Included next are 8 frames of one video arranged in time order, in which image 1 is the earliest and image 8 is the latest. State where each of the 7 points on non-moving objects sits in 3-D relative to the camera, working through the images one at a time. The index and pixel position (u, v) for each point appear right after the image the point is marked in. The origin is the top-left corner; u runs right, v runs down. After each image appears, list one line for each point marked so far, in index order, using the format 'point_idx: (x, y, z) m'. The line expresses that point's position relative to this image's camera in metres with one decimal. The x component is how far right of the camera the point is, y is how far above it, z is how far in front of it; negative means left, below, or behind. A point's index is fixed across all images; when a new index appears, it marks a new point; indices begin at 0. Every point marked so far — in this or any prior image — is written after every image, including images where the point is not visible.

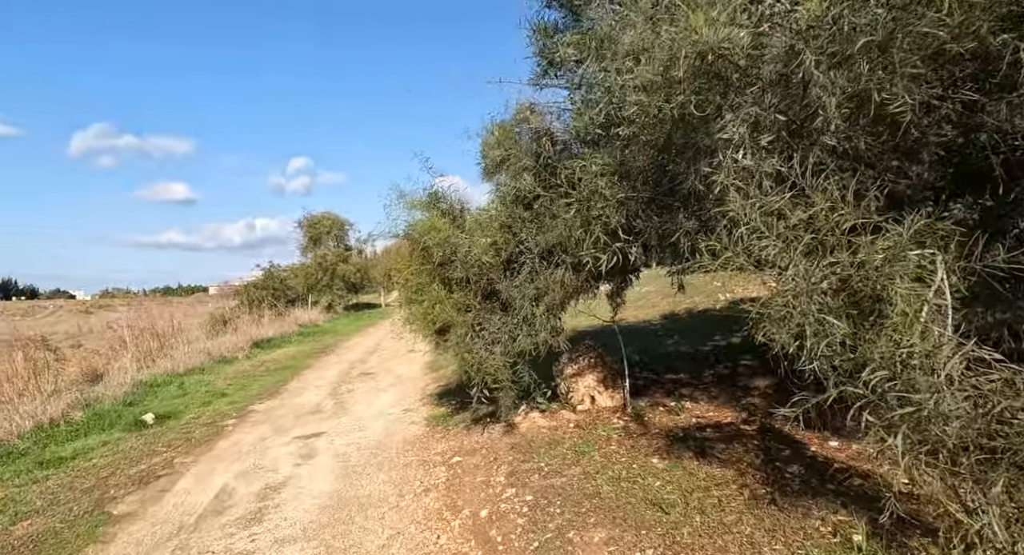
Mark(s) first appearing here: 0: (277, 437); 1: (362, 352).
0: (-3.2, -2.2, +8.5) m
1: (-4.5, -2.2, +18.6) m
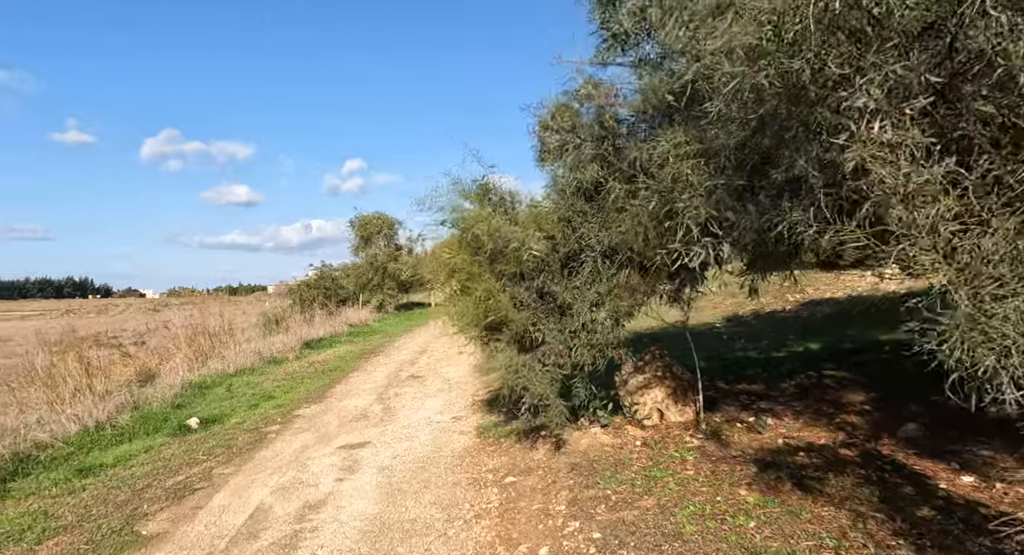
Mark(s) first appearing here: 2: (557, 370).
0: (-2.5, -2.2, +8.0) m
1: (-3.0, -2.2, +18.2) m
2: (+0.5, -1.0, +6.3) m
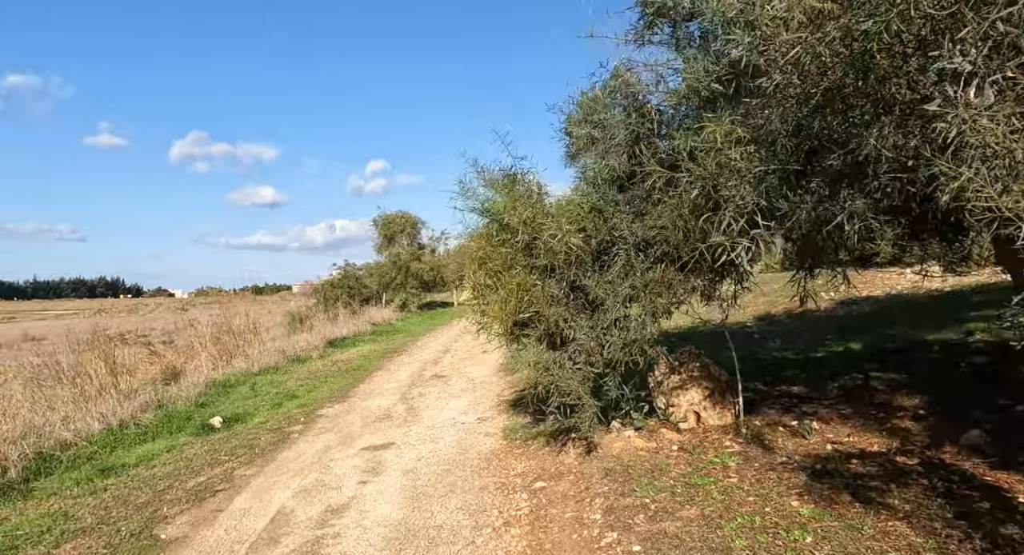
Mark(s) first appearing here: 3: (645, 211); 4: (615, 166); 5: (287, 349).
0: (-2.2, -2.2, +7.9) m
1: (-2.2, -2.2, +18.0) m
2: (+0.8, -0.9, +6.0) m
3: (+1.3, +0.6, +5.8) m
4: (+1.0, +1.1, +5.9) m
5: (-6.5, -2.0, +17.7) m
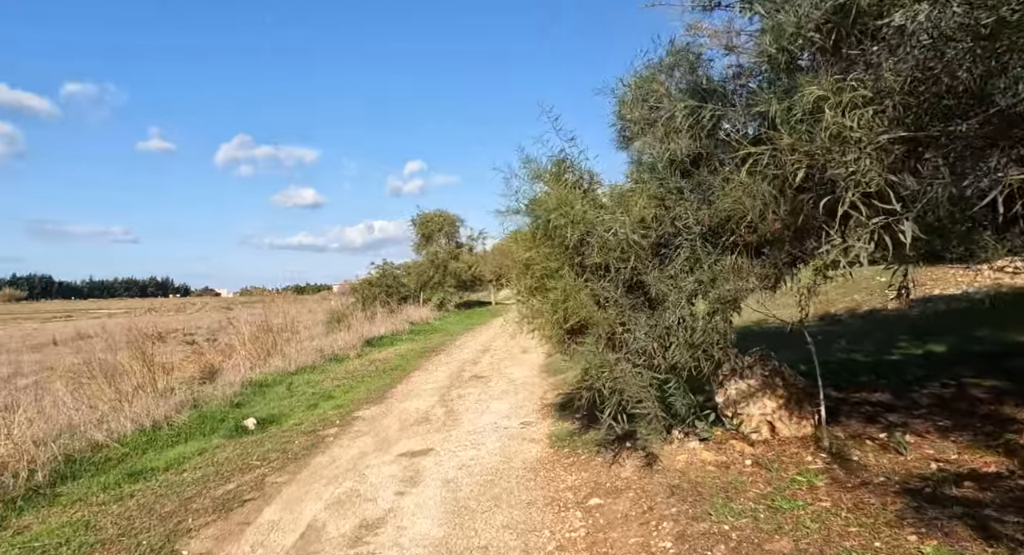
0: (-1.6, -2.1, +7.4) m
1: (-1.1, -2.1, +17.5) m
2: (+1.2, -0.8, +5.3) m
3: (+1.7, +0.7, +5.1) m
4: (+1.4, +1.1, +5.3) m
5: (-5.3, -2.0, +17.5) m
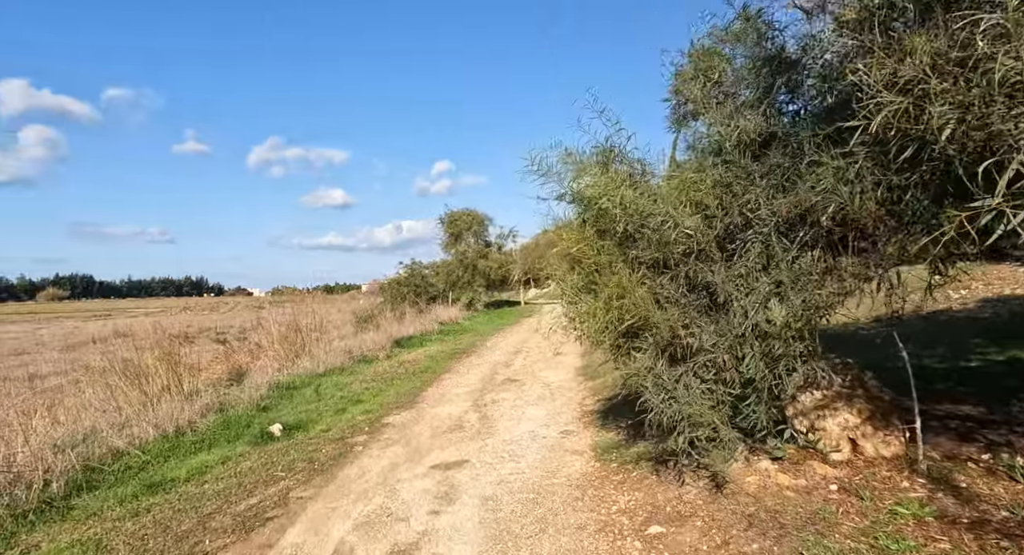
0: (-1.1, -2.1, +6.9) m
1: (-0.2, -2.1, +17.0) m
2: (+1.6, -0.8, +4.7) m
3: (+2.0, +0.7, +4.5) m
4: (+1.8, +1.1, +4.6) m
5: (-4.4, -2.0, +17.1) m
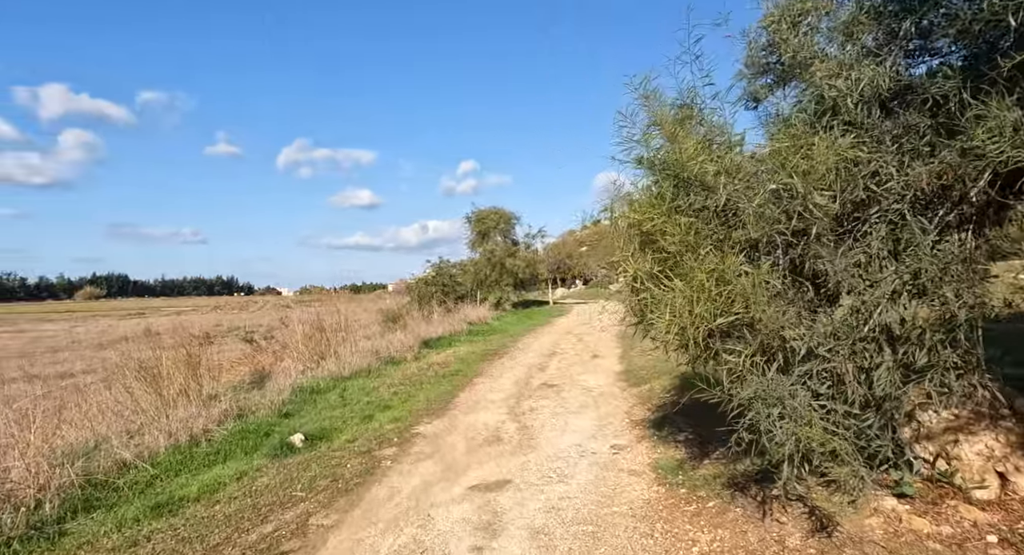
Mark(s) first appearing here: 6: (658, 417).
0: (-0.7, -2.1, +6.1) m
1: (+0.7, -2.0, +16.1) m
2: (+2.0, -0.8, +3.8) m
3: (+2.4, +0.7, +3.5) m
4: (+2.2, +1.2, +3.7) m
5: (-3.5, -1.9, +16.4) m
6: (+2.0, -1.9, +8.4) m
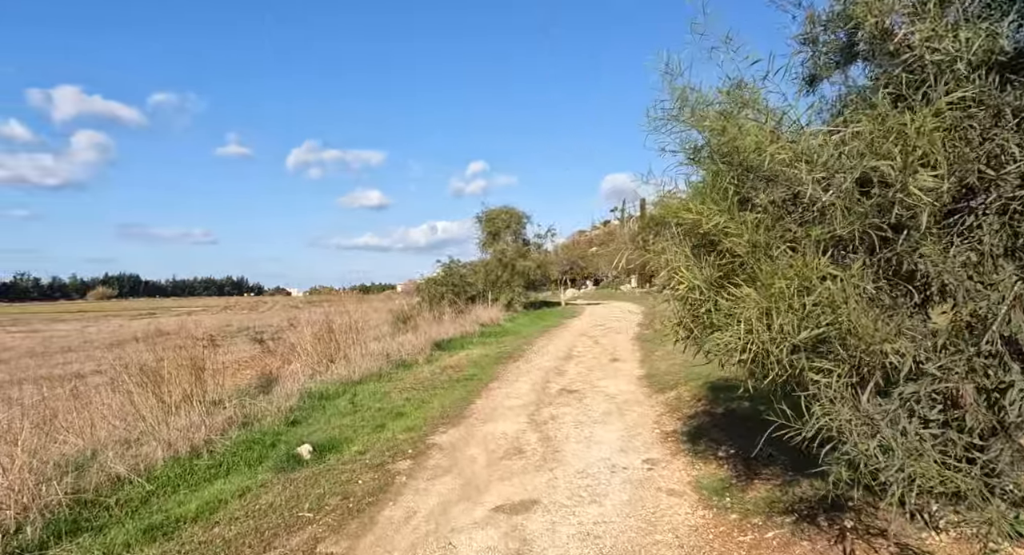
0: (-0.4, -2.1, +5.5) m
1: (+1.1, -2.1, +15.6) m
2: (+2.2, -0.8, +3.2) m
3: (+2.6, +0.7, +2.9) m
4: (+2.4, +1.2, +3.1) m
5: (-3.1, -1.9, +15.9) m
6: (+2.3, -1.9, +7.8) m
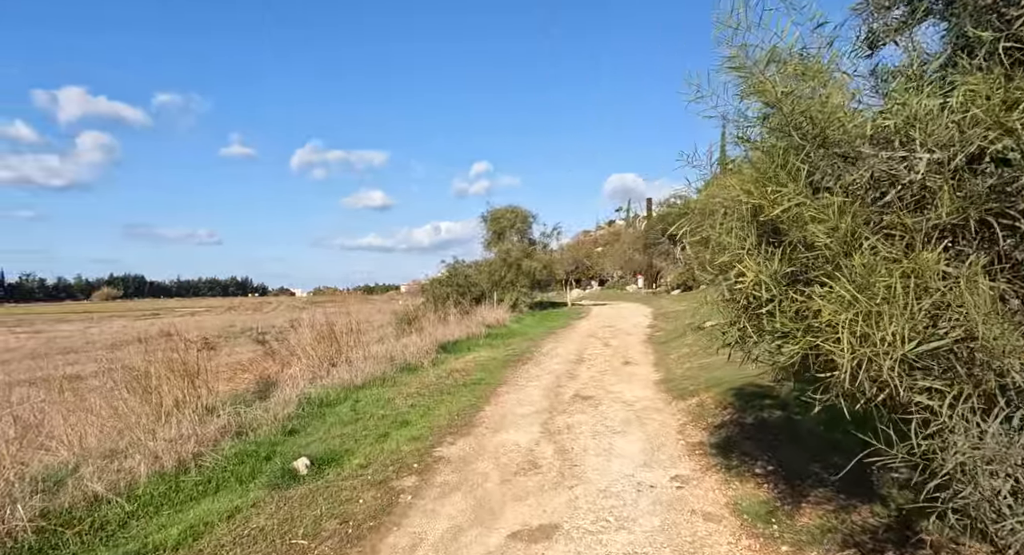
0: (-0.3, -2.1, +4.9) m
1: (+1.3, -2.1, +15.0) m
2: (+2.3, -0.8, +2.6) m
3: (+2.8, +0.7, +2.3) m
4: (+2.5, +1.2, +2.5) m
5: (-2.9, -1.9, +15.3) m
6: (+2.4, -1.9, +7.2) m
